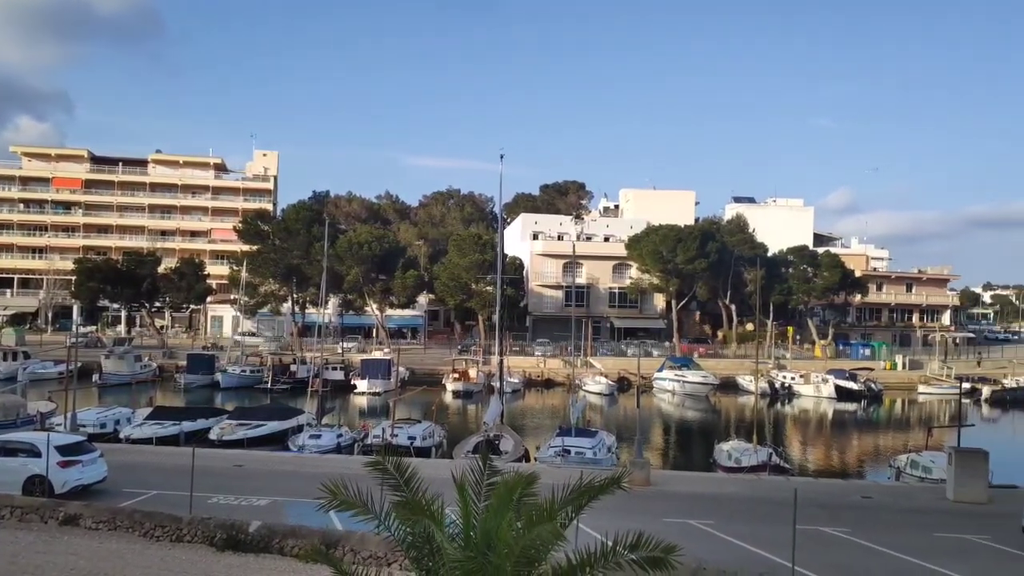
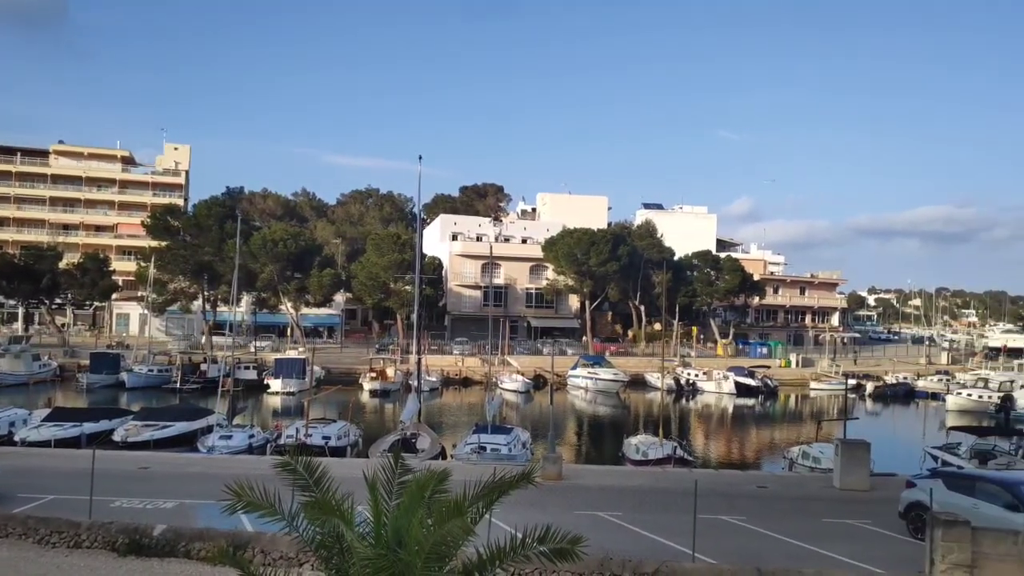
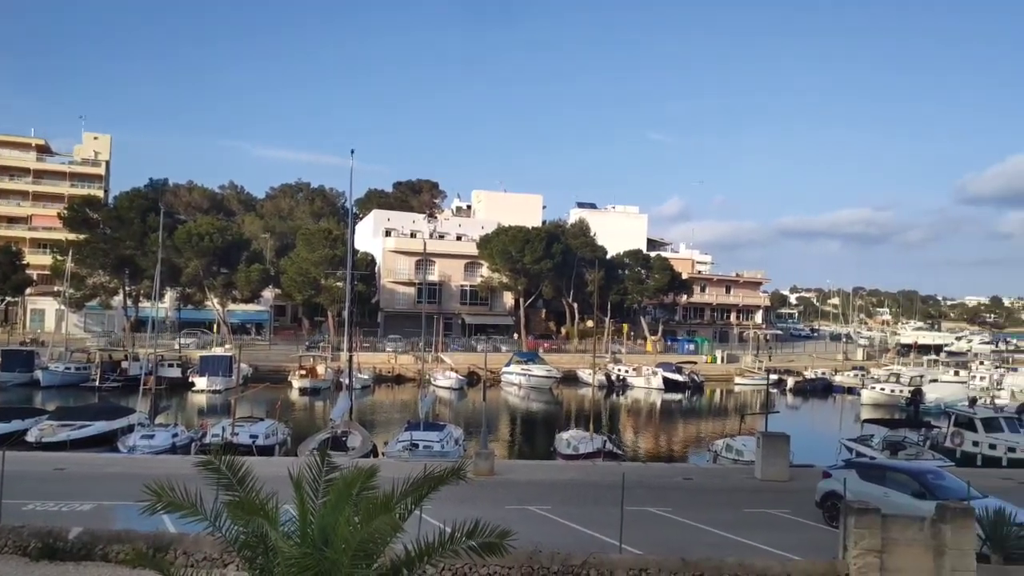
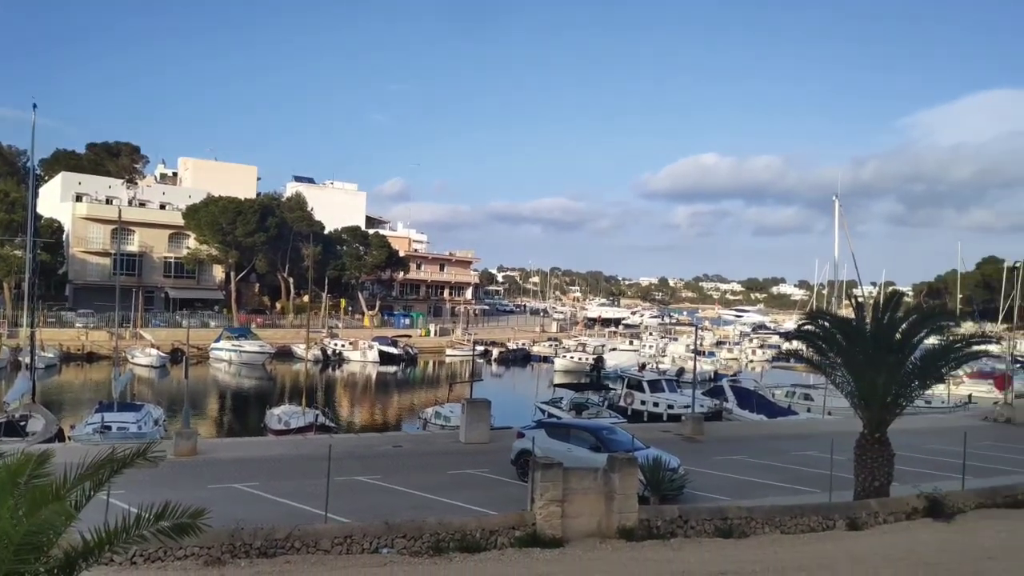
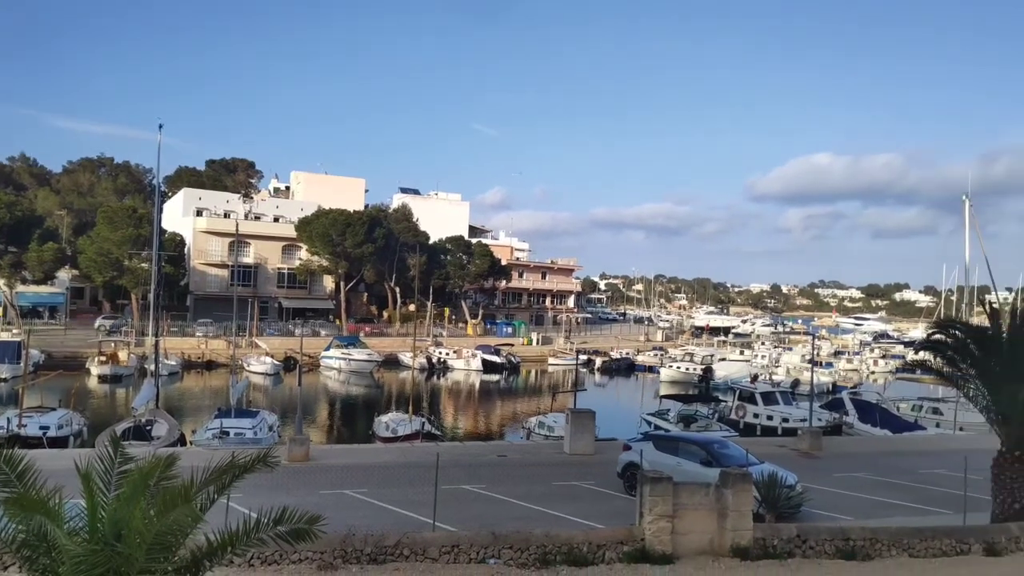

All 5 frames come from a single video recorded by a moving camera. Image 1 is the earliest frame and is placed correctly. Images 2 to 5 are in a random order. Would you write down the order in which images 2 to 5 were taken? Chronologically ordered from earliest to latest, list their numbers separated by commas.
2, 3, 5, 4
